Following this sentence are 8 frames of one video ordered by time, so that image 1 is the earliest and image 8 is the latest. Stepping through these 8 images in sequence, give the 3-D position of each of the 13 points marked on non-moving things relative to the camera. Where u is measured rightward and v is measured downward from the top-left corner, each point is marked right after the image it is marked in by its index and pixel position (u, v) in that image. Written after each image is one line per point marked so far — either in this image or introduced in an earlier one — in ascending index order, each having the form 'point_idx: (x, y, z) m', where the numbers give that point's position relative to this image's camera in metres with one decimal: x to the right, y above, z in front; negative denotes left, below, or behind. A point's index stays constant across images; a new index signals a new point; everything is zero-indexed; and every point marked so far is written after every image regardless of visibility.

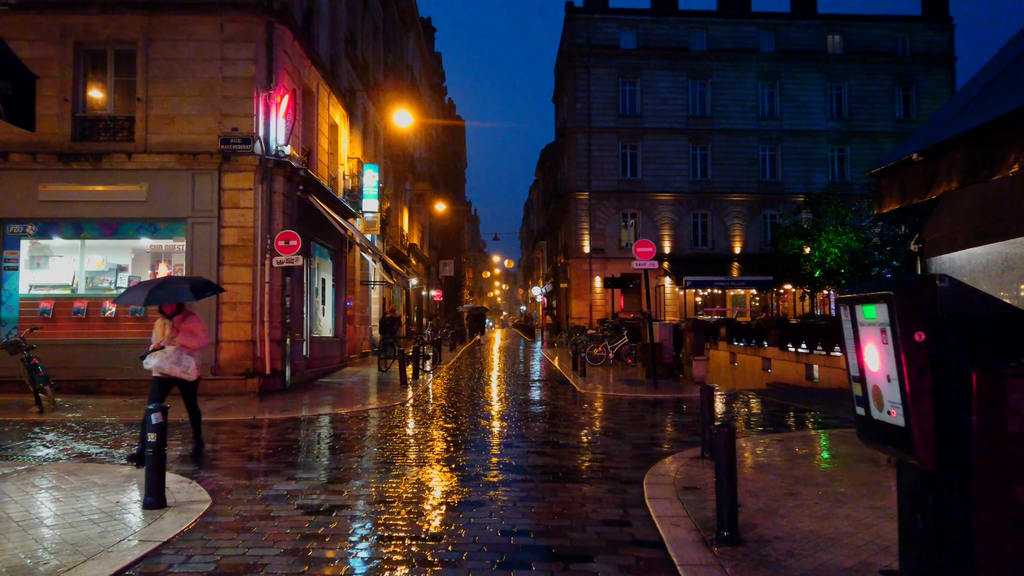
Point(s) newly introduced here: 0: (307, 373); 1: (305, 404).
0: (-4.8, -2.1, +17.3) m
1: (-4.0, -2.3, +14.6) m
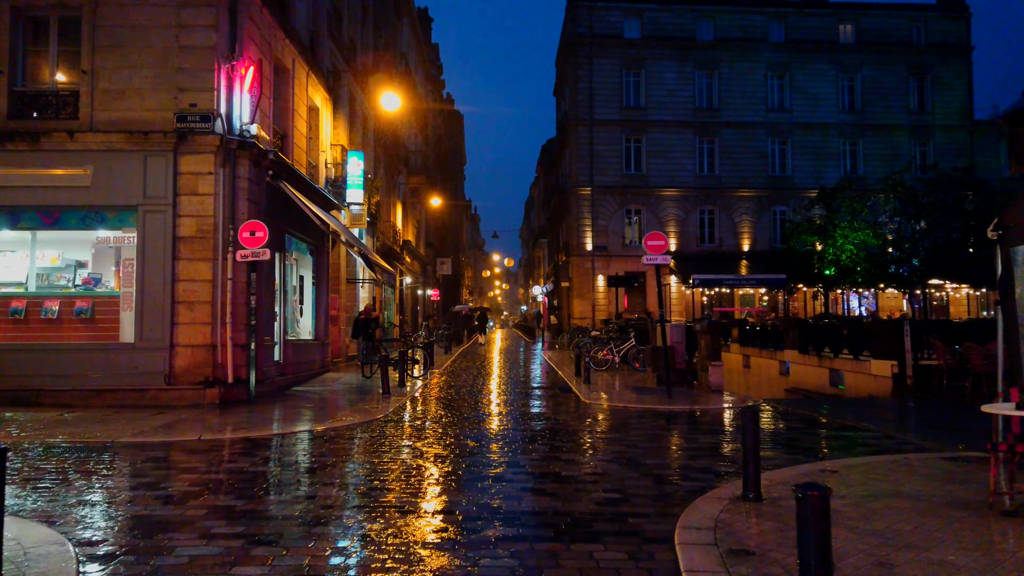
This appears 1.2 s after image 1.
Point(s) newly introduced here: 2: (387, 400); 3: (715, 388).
0: (-4.9, -2.0, +15.5) m
1: (-4.1, -2.2, +12.8) m
2: (-2.5, -2.3, +15.2) m
3: (+4.6, -2.3, +16.6) m
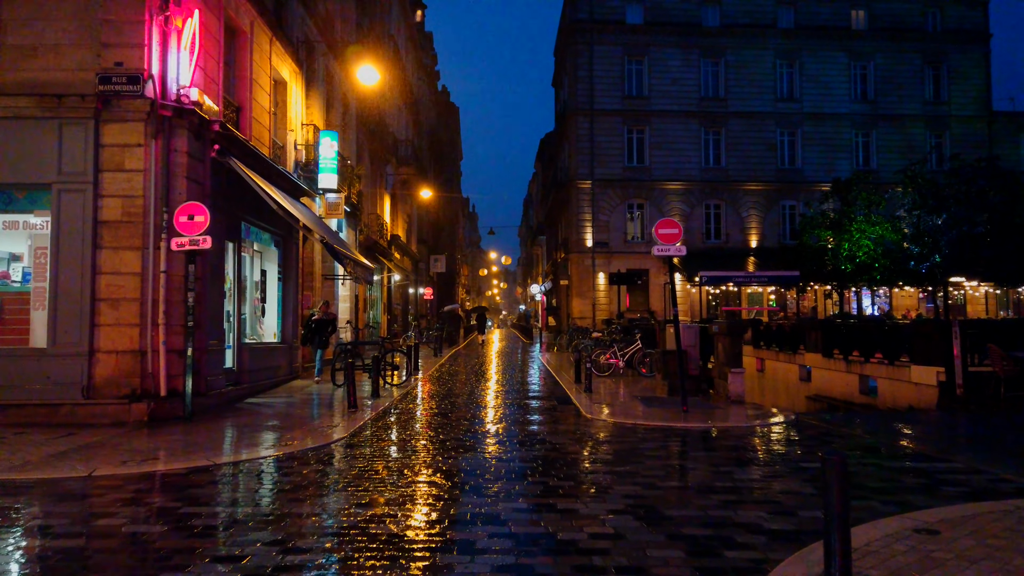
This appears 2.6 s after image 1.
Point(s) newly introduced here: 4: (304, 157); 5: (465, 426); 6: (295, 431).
0: (-5.1, -1.9, +13.3) m
1: (-4.3, -2.2, +10.6) m
2: (-2.7, -2.2, +13.0) m
3: (+4.4, -2.2, +14.5) m
4: (-5.3, +3.3, +18.7) m
5: (-0.7, -2.2, +12.1) m
6: (-3.3, -2.2, +11.2) m
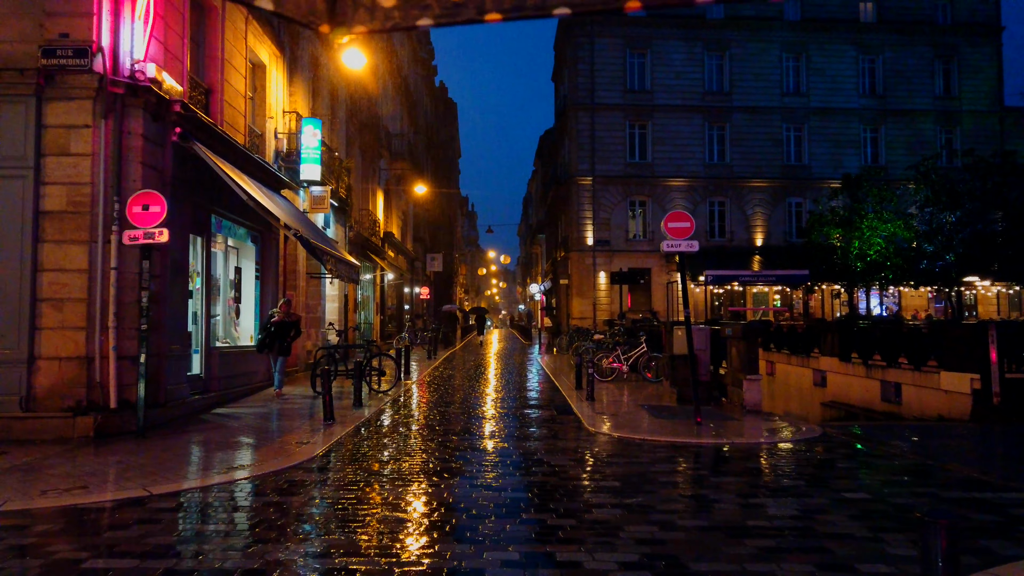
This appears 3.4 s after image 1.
0: (-5.2, -1.9, +12.1) m
1: (-4.4, -2.1, +9.3) m
2: (-2.8, -2.2, +11.8) m
3: (+4.3, -2.2, +13.2) m
4: (-5.4, +3.4, +17.4) m
5: (-0.8, -2.2, +10.9) m
6: (-3.4, -2.1, +10.0) m
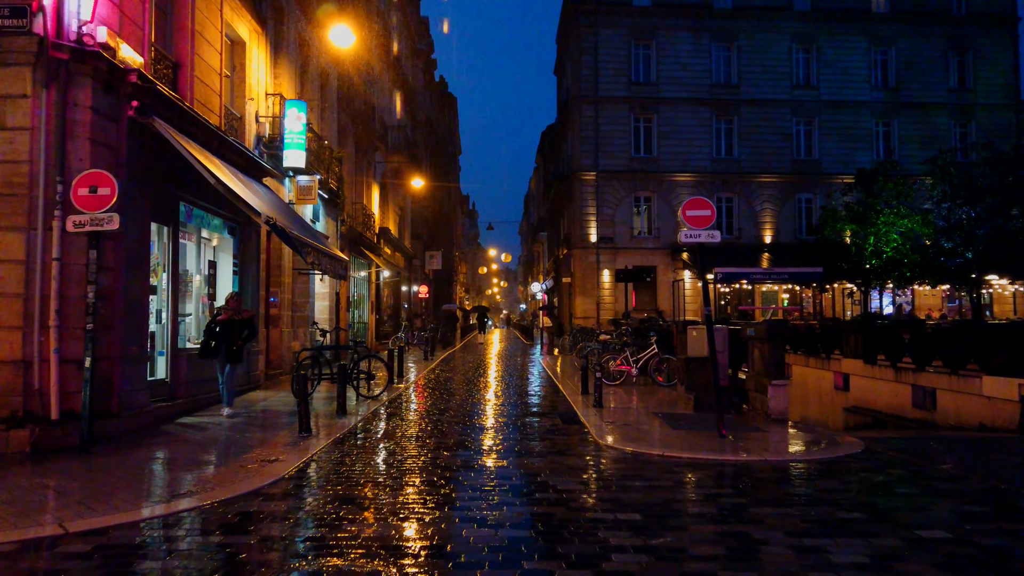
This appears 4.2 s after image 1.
0: (-5.2, -1.8, +10.8) m
1: (-4.4, -2.1, +8.1) m
2: (-2.8, -2.1, +10.5) m
3: (+4.4, -2.1, +11.9) m
4: (-5.4, +3.4, +16.1) m
5: (-0.8, -2.1, +9.6) m
6: (-3.4, -2.1, +8.7) m
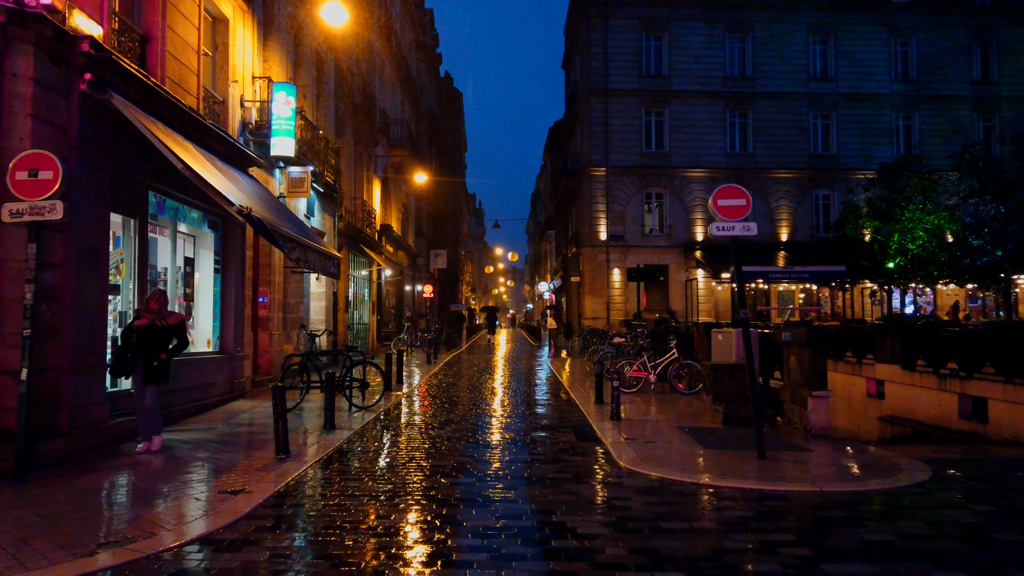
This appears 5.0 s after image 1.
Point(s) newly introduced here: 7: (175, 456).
0: (-5.1, -1.8, +9.5) m
1: (-4.3, -2.1, +6.8) m
2: (-2.6, -2.1, +9.2) m
3: (+4.5, -2.1, +10.6) m
4: (-5.2, +3.4, +14.9) m
5: (-0.7, -2.1, +8.3) m
6: (-3.3, -2.1, +7.4) m
7: (-4.1, -2.0, +8.9) m
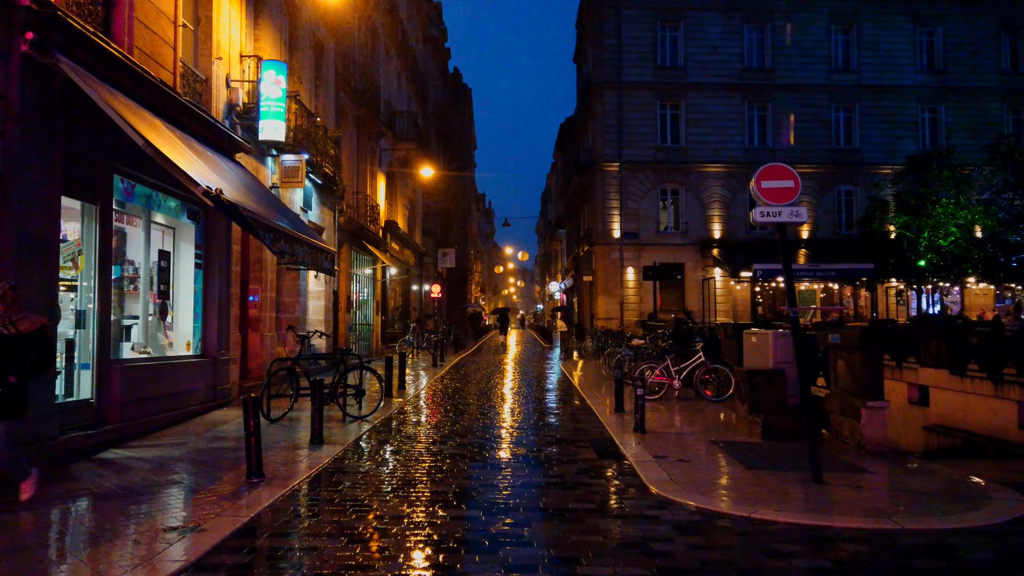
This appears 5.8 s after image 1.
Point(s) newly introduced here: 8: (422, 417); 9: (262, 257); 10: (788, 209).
0: (-4.9, -1.8, +8.3) m
1: (-4.2, -2.0, +5.5) m
2: (-2.5, -2.1, +8.0) m
3: (+4.6, -2.0, +9.2) m
4: (-5.0, +3.5, +13.7) m
5: (-0.6, -2.1, +7.0) m
6: (-3.2, -2.0, +6.2) m
7: (-4.0, -2.0, +7.6) m
8: (-1.9, -2.3, +12.7) m
9: (-5.1, +0.6, +14.8) m
10: (+3.3, +0.9, +8.7) m
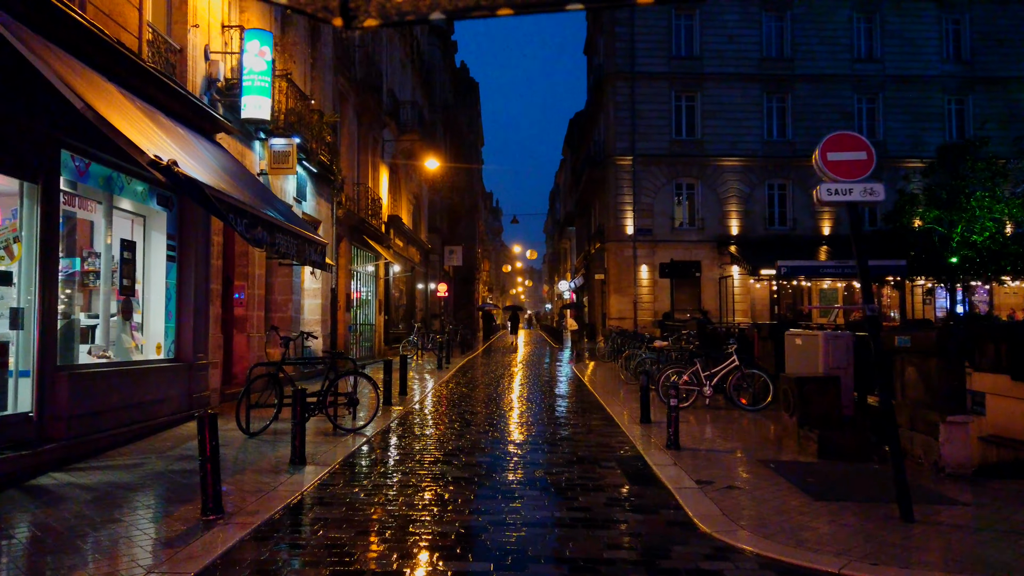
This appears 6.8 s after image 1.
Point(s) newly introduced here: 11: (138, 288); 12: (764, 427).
0: (-4.8, -1.7, +6.9) m
1: (-4.0, -1.9, +4.2) m
2: (-2.4, -2.0, +6.6) m
3: (+4.8, -2.0, +7.8) m
4: (-4.8, +3.6, +12.3) m
5: (-0.5, -2.0, +5.6) m
6: (-3.1, -1.9, +4.8) m
7: (-3.8, -1.9, +6.3) m
8: (-1.7, -2.2, +11.3) m
9: (-4.9, +0.7, +13.5) m
10: (+3.4, +1.0, +7.2) m
11: (-5.1, 0.0, +10.2) m
12: (+3.8, -2.1, +11.1) m
